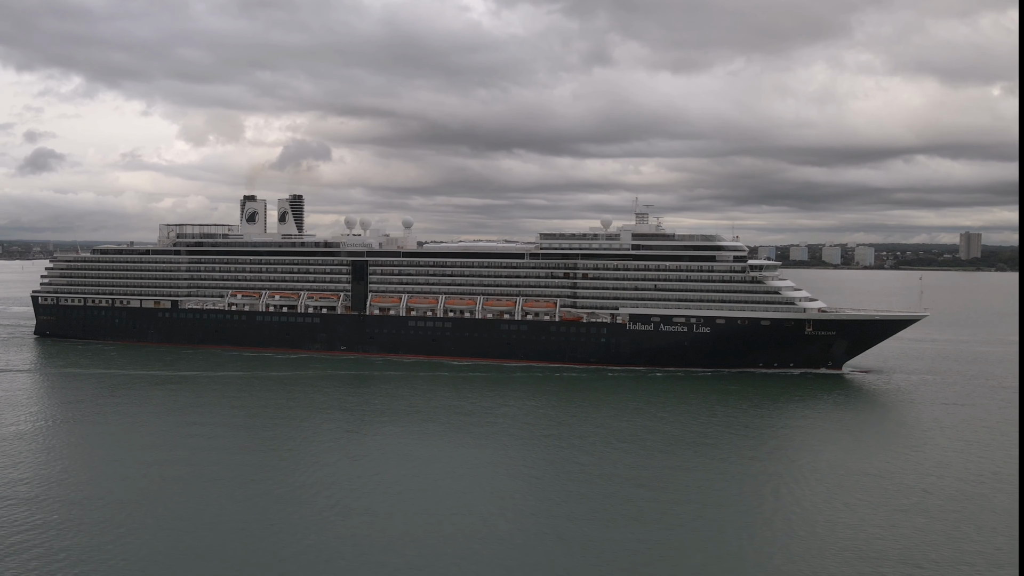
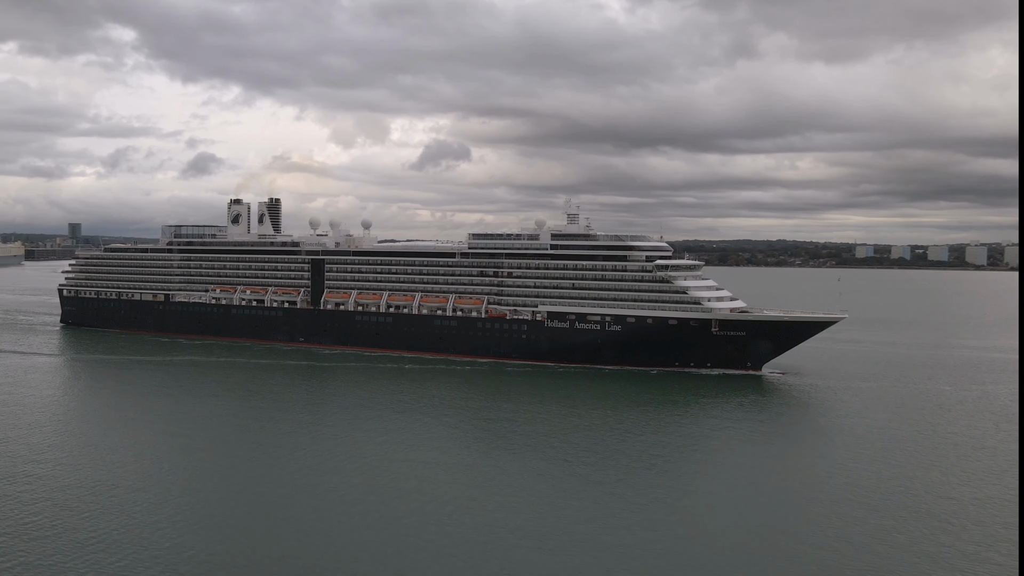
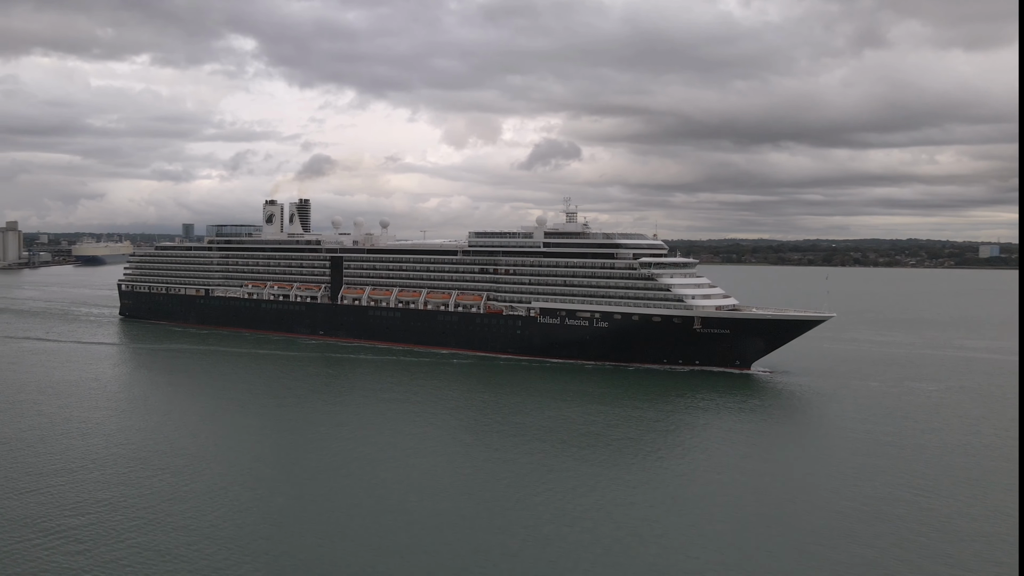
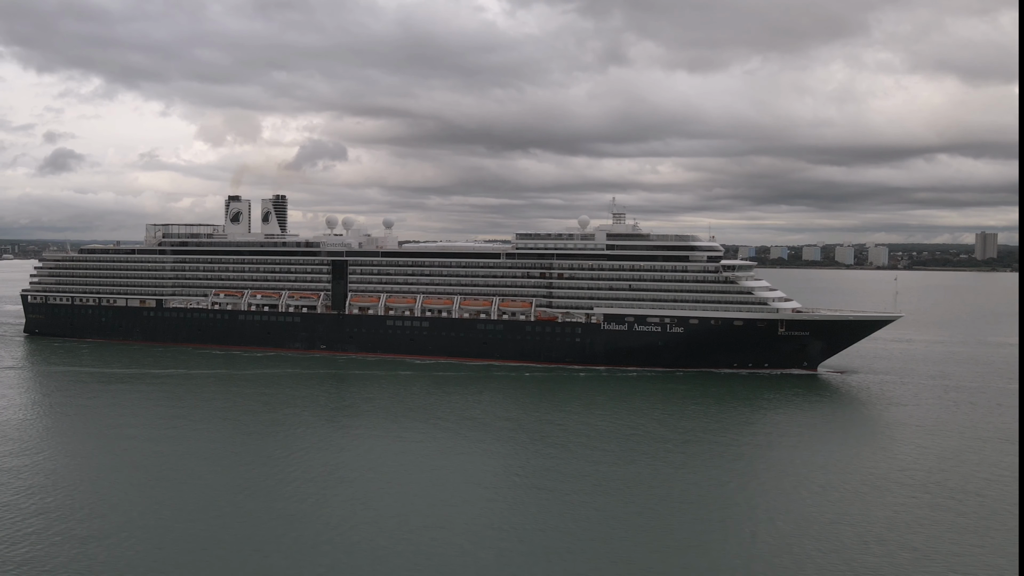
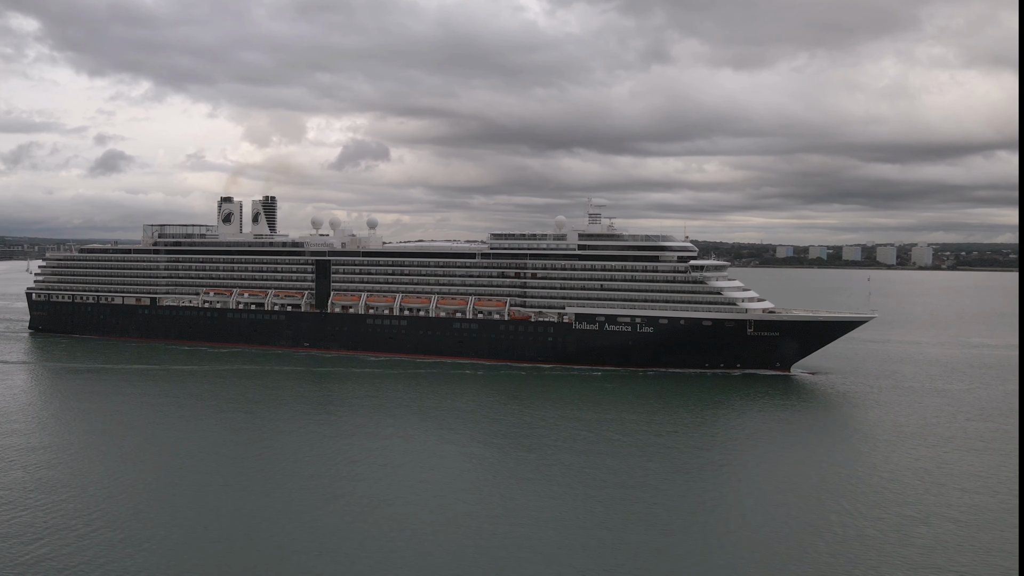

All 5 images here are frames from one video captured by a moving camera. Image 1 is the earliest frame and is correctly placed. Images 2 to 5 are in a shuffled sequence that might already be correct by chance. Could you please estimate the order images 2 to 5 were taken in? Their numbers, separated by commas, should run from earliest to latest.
4, 5, 2, 3
